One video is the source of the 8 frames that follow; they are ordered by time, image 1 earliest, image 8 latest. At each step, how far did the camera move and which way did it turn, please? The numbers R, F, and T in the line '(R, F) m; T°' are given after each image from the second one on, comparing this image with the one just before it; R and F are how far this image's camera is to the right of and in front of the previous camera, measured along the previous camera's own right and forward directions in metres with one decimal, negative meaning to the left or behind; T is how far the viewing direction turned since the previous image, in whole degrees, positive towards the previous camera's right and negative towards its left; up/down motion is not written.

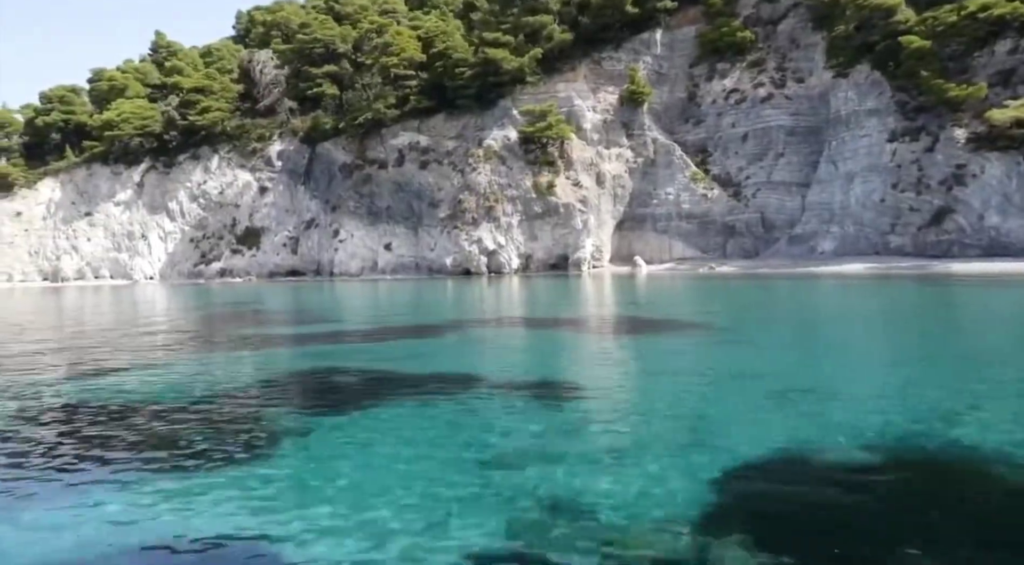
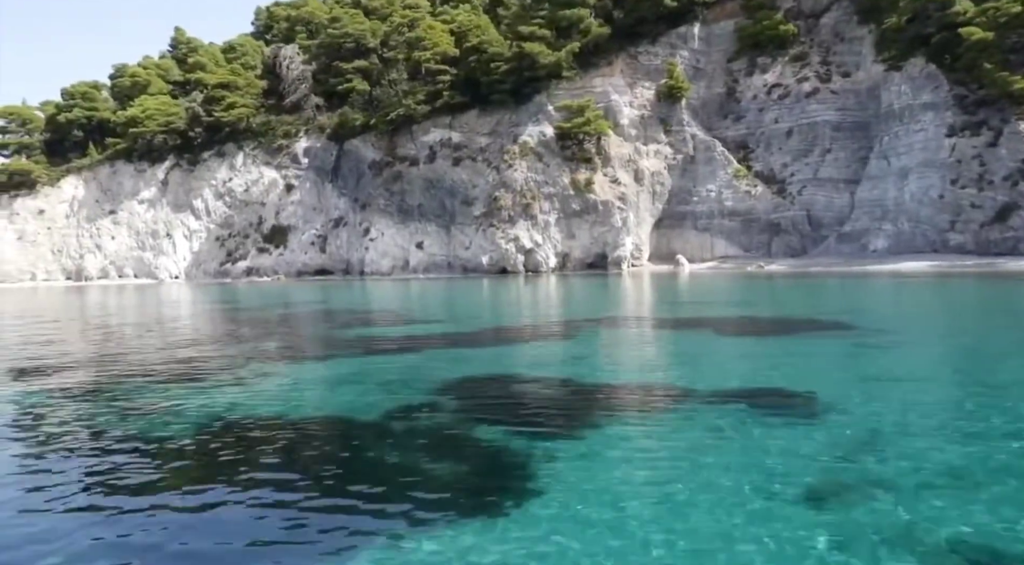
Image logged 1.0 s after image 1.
(-1.8, +0.8) m; 0°
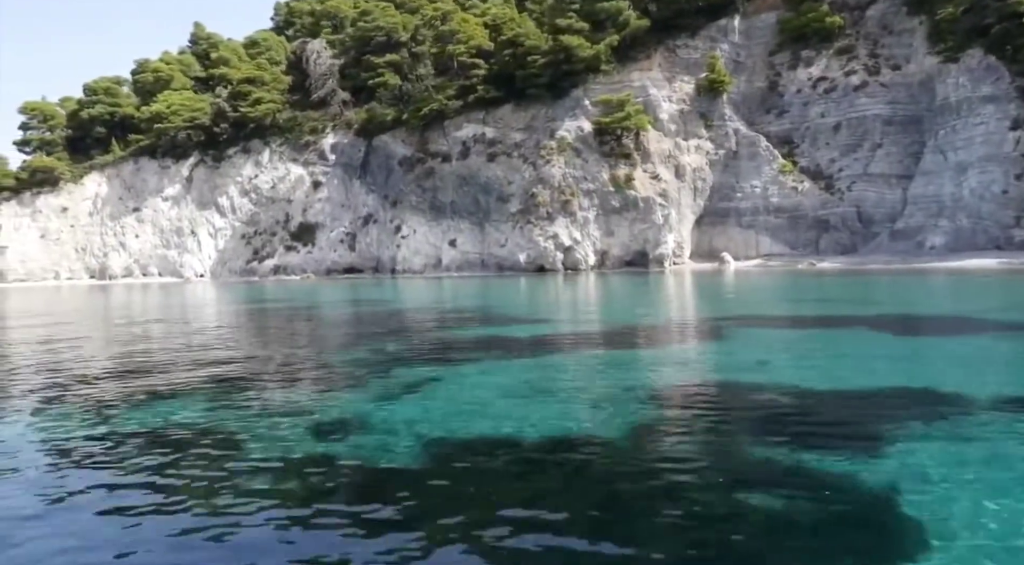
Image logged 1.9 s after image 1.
(-1.8, +0.9) m; 0°
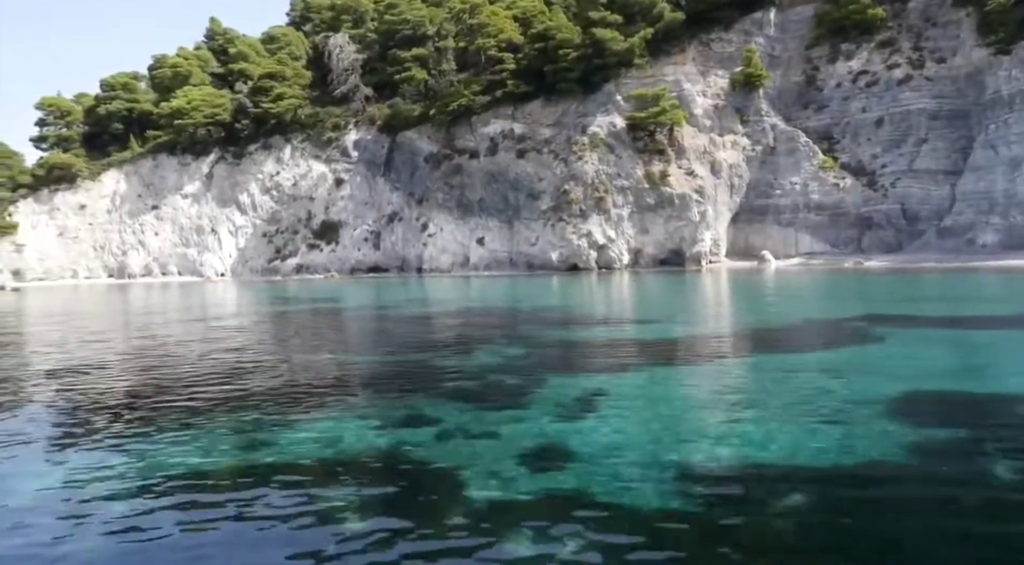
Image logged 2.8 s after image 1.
(-1.5, +0.9) m; 0°
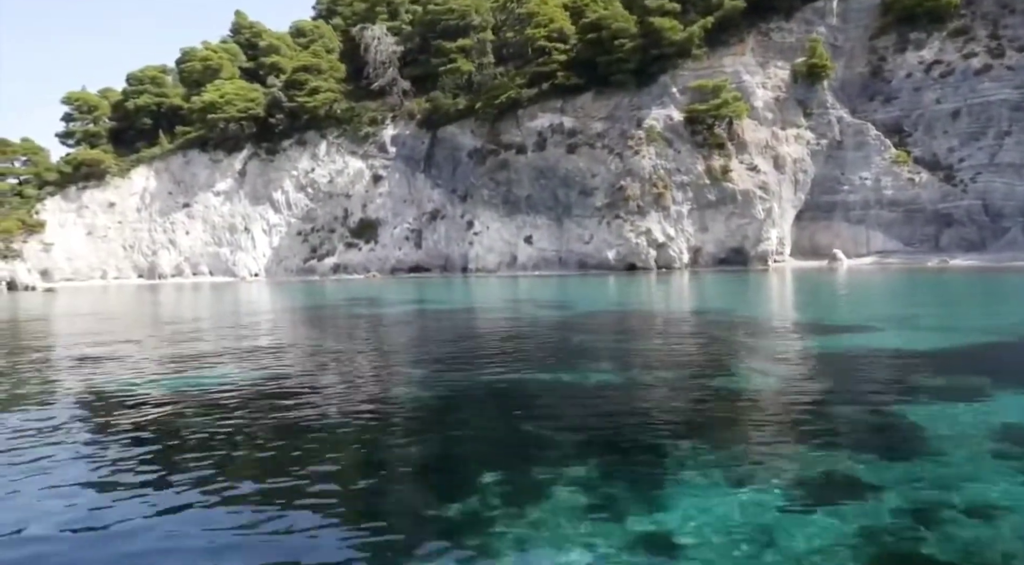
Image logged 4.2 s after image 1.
(-2.4, +1.7) m; 0°
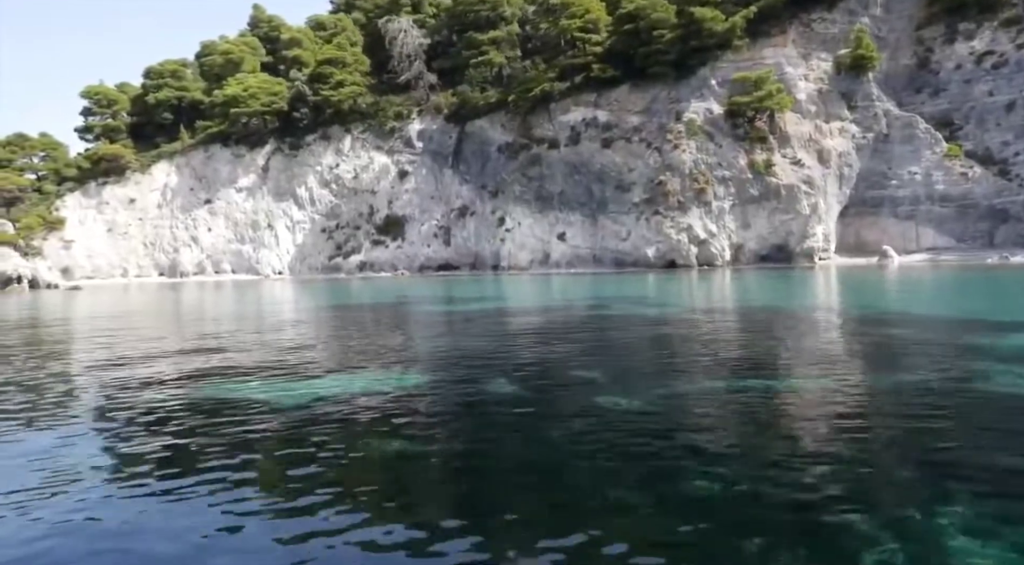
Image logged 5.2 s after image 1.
(-1.5, +1.1) m; 0°
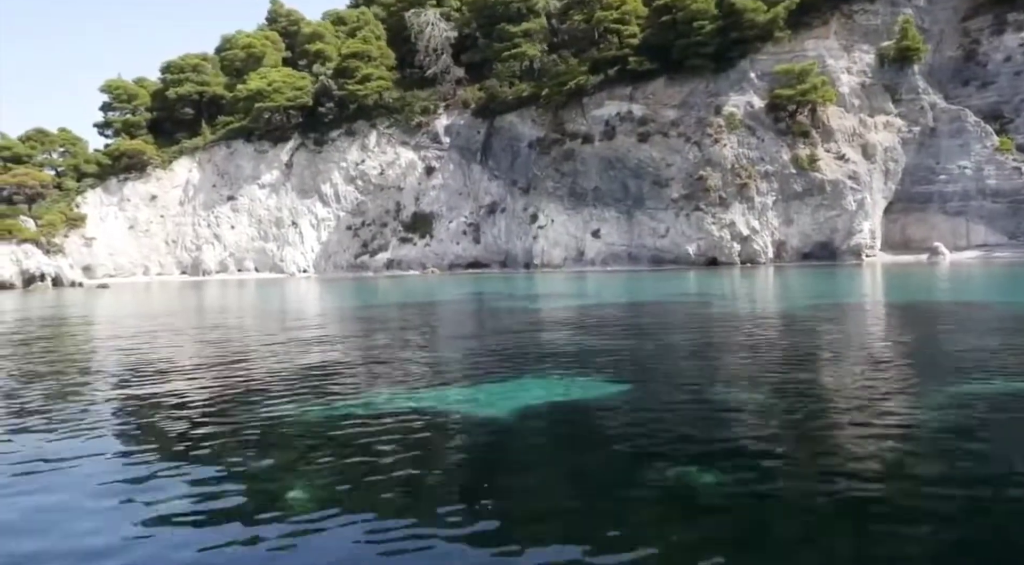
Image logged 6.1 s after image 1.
(-1.6, +0.9) m; 0°
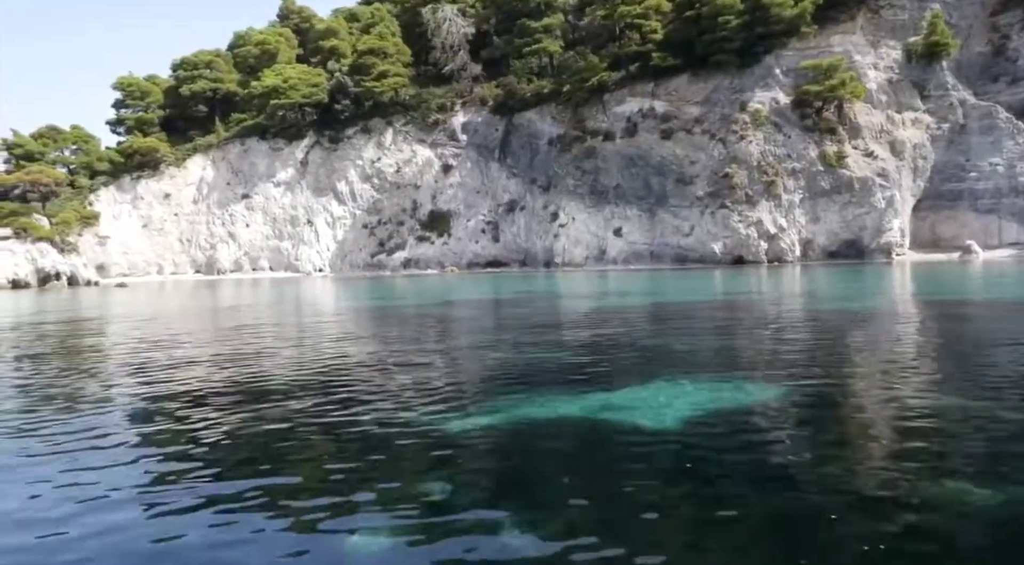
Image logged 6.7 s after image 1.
(-1.0, +0.6) m; 0°
